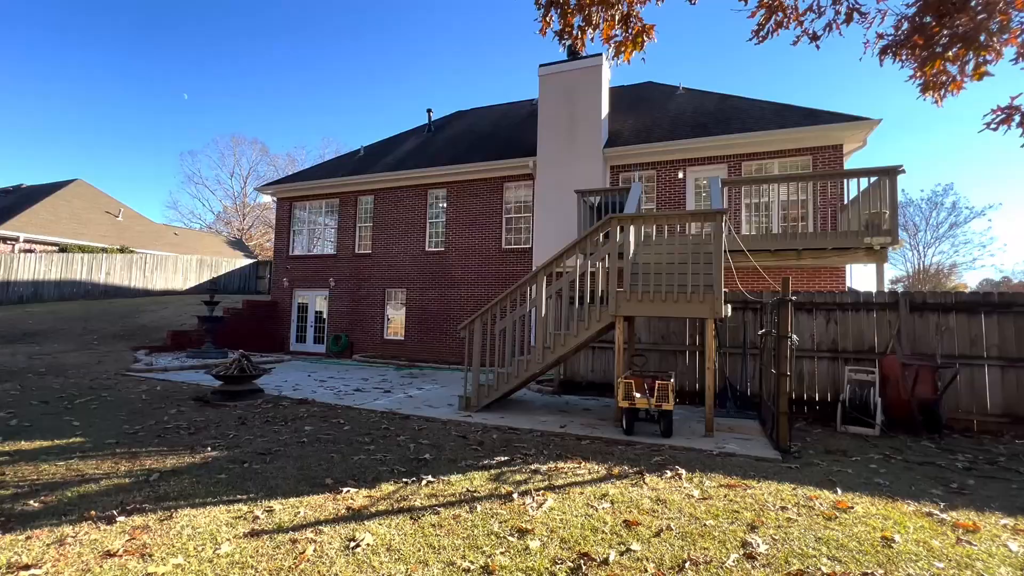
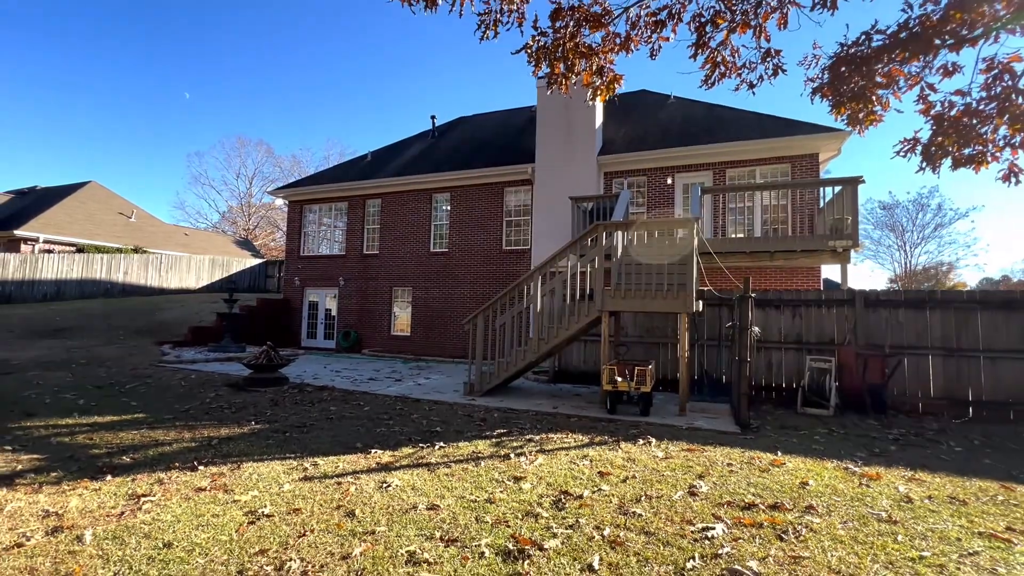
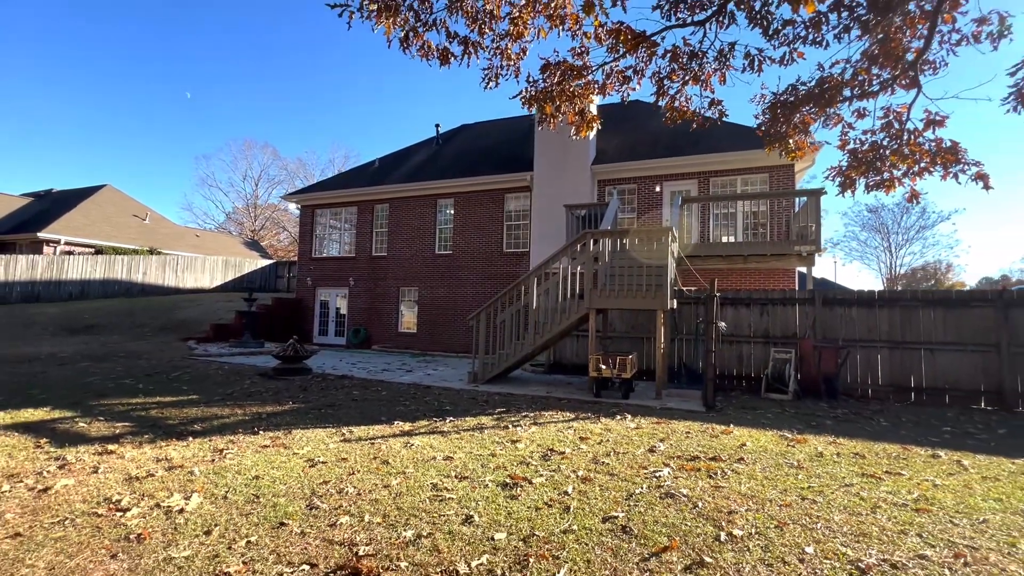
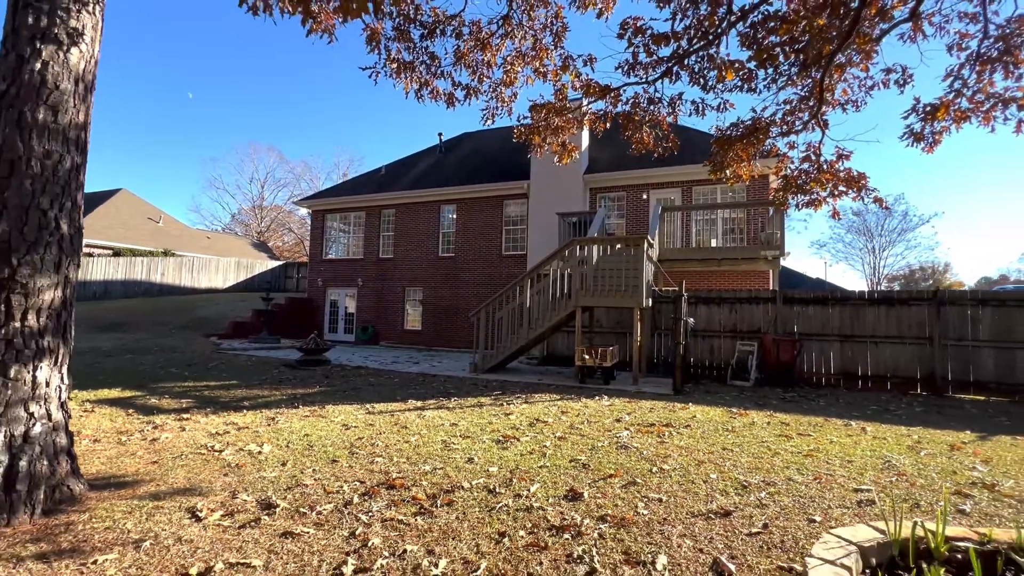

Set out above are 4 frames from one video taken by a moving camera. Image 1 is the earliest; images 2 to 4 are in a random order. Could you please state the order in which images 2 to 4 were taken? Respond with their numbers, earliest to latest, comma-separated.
2, 3, 4
